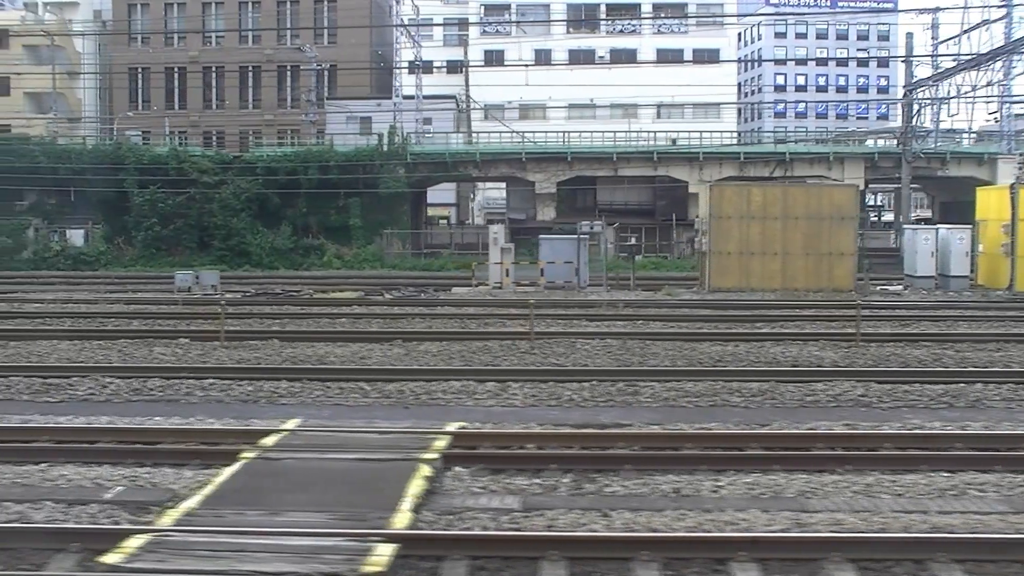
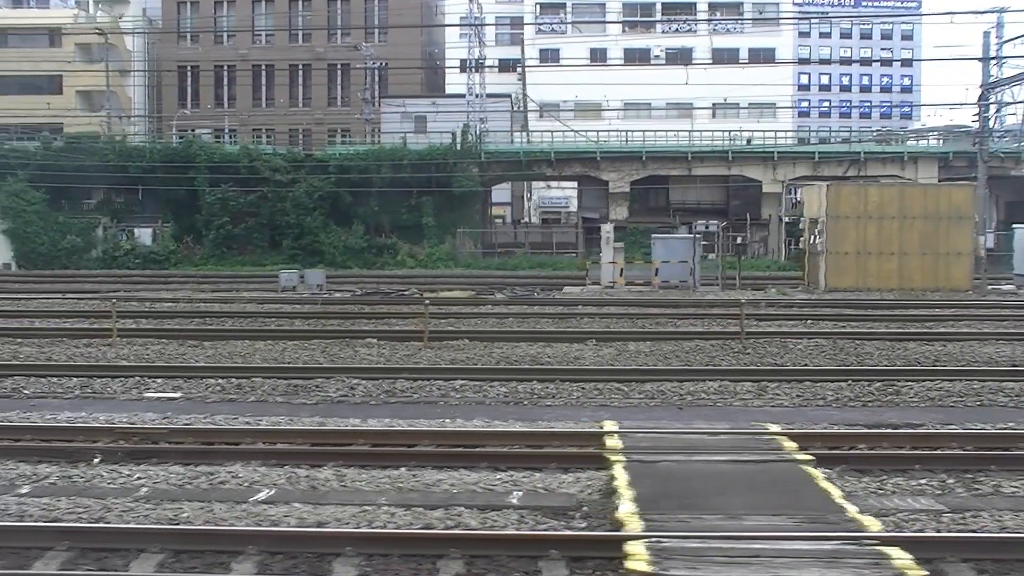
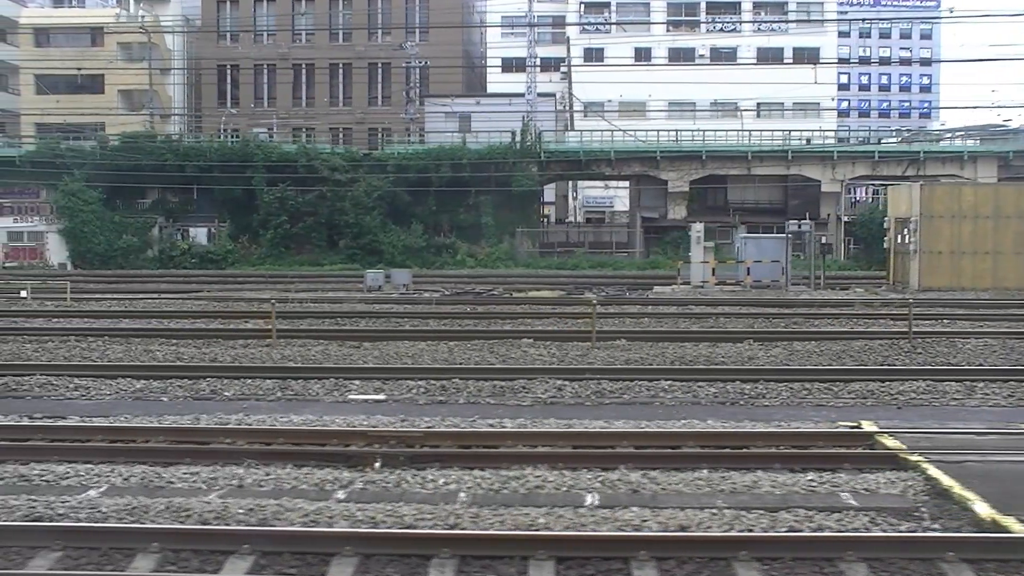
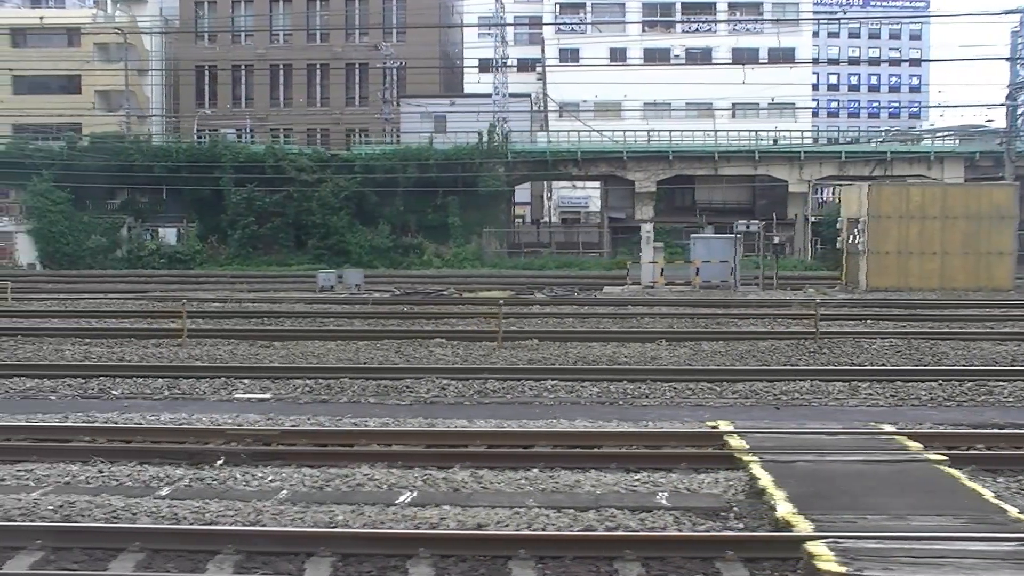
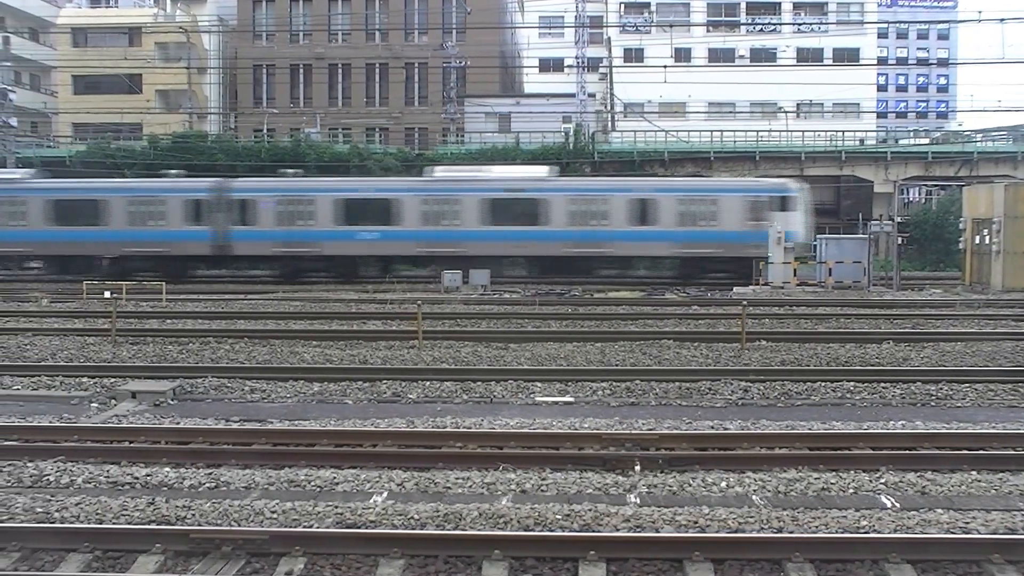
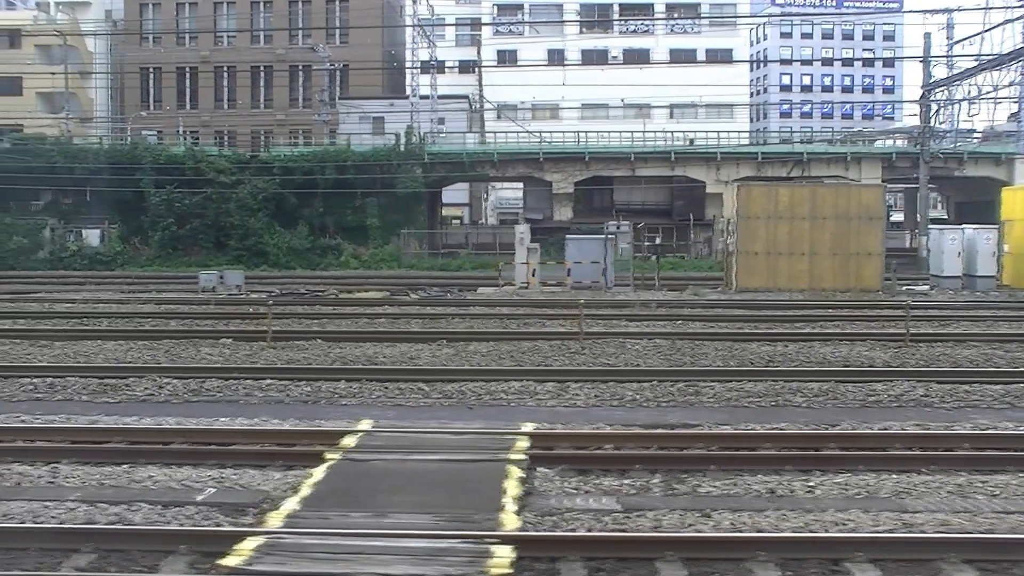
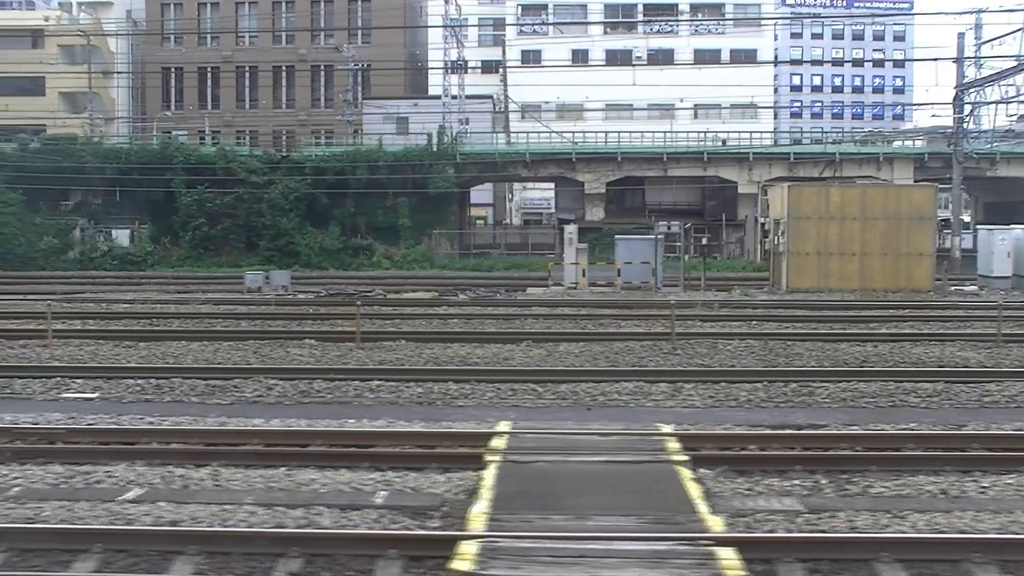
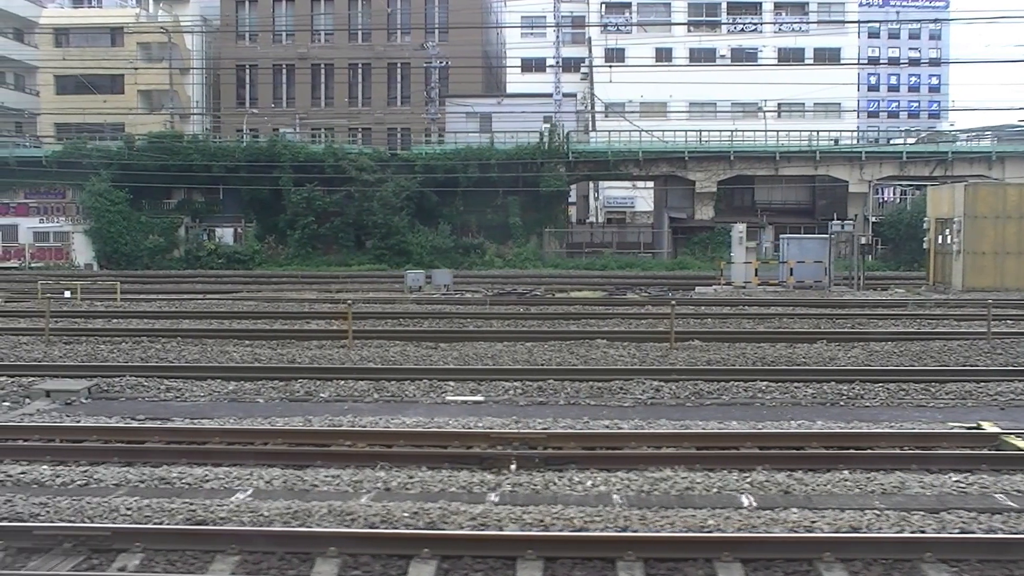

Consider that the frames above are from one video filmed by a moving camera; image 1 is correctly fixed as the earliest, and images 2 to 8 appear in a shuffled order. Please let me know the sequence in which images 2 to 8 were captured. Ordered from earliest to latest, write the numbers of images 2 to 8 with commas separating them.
6, 7, 2, 4, 3, 8, 5
